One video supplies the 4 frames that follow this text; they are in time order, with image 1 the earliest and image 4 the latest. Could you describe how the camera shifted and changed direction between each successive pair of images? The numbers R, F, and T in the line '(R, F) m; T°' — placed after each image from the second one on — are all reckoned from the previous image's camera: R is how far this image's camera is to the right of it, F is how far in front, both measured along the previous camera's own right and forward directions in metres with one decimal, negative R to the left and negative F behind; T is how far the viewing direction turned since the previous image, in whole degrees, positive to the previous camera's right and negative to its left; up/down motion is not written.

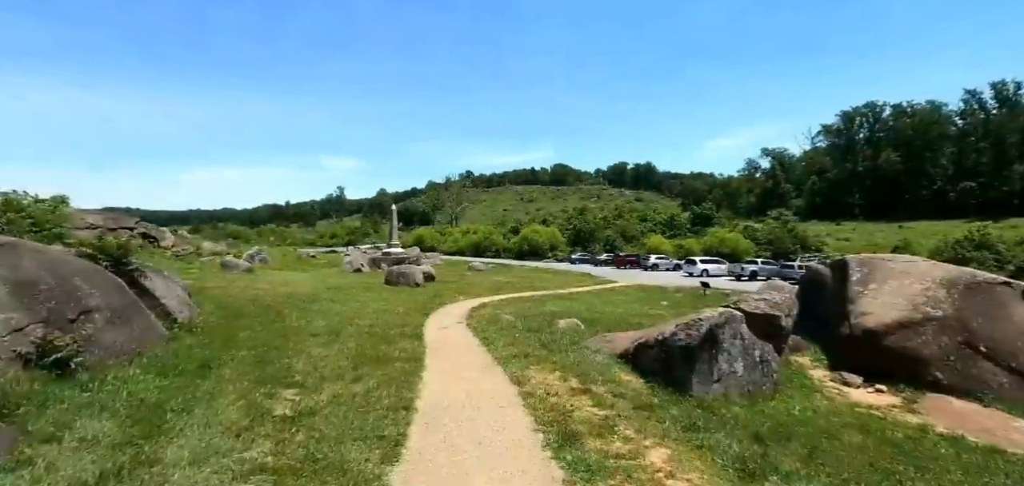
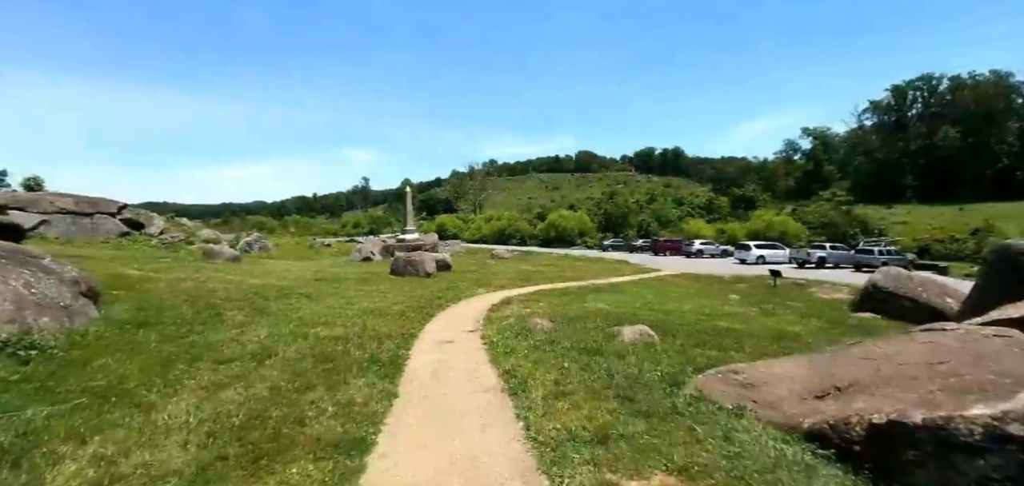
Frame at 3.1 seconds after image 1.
(-0.3, +6.0) m; -3°
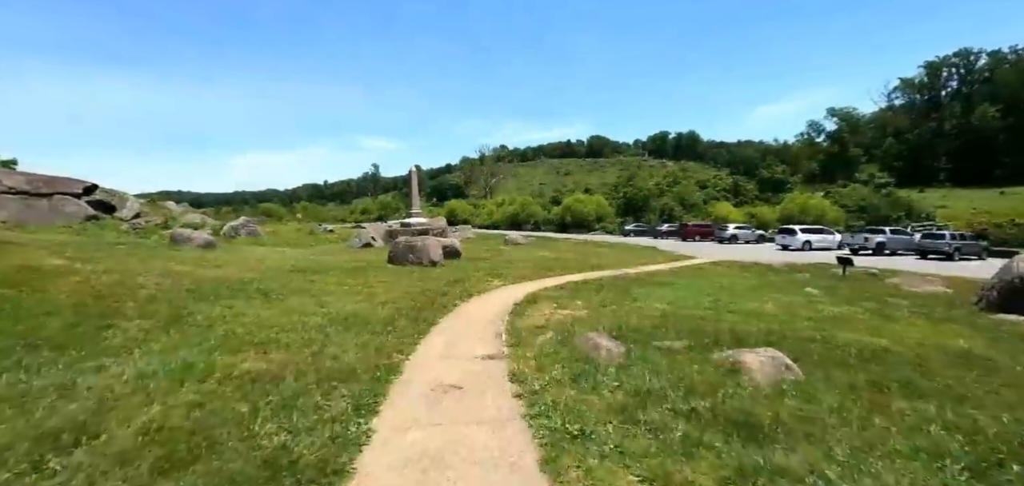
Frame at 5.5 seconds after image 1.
(-0.5, +4.8) m; -1°
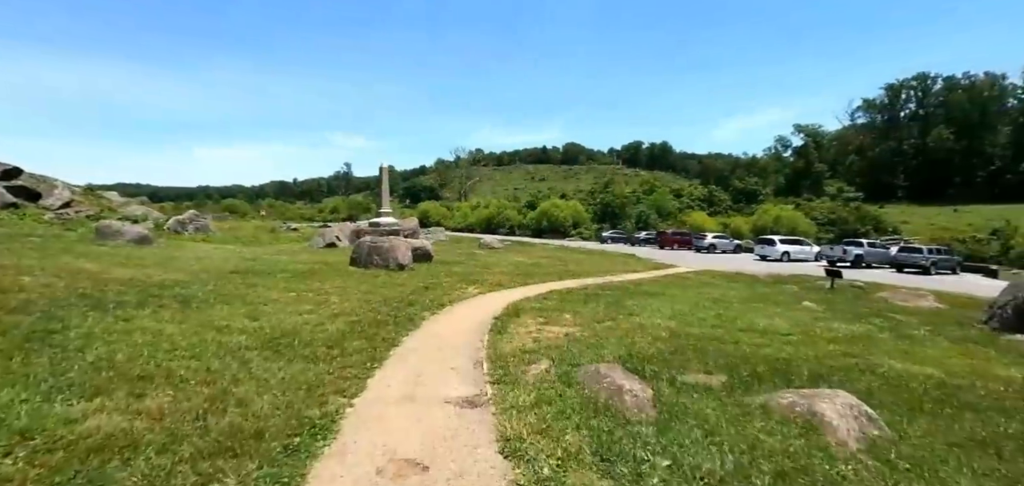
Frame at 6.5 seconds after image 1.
(-0.2, +2.1) m; +3°
